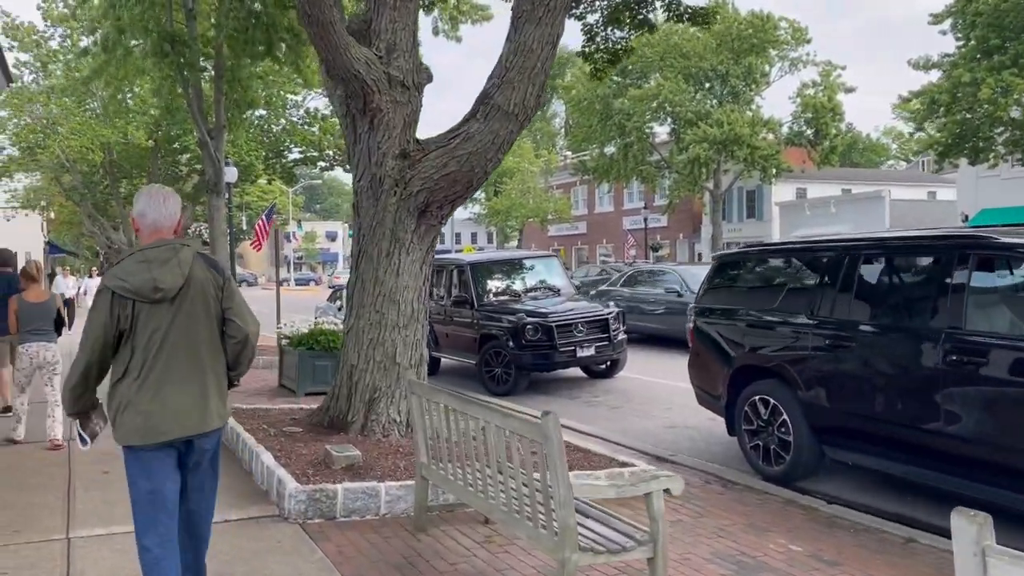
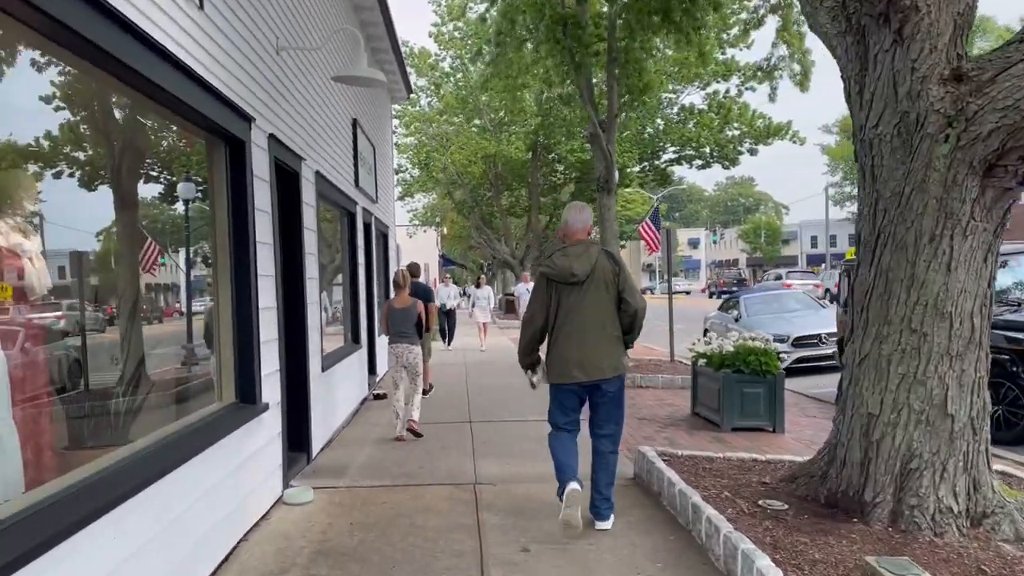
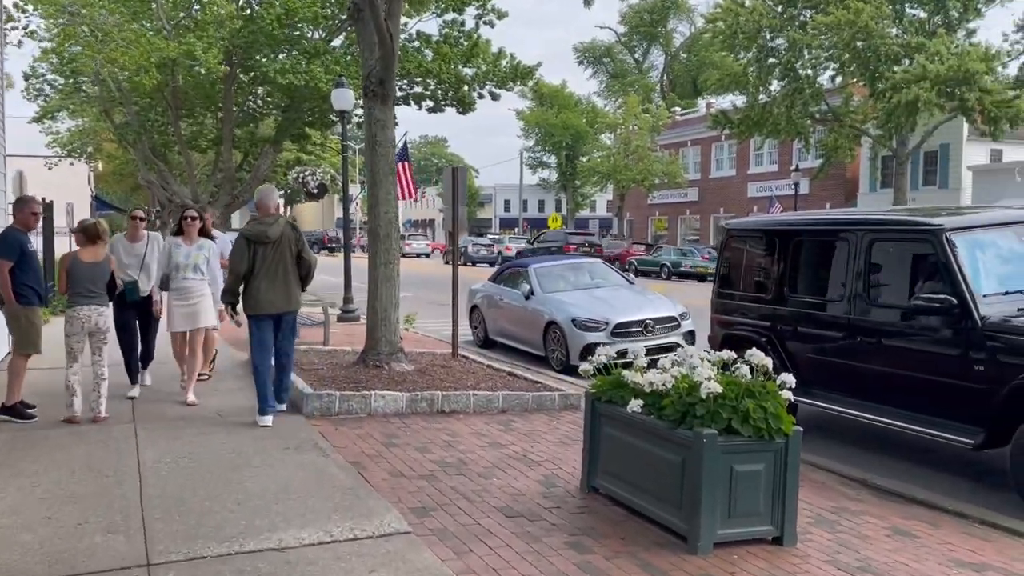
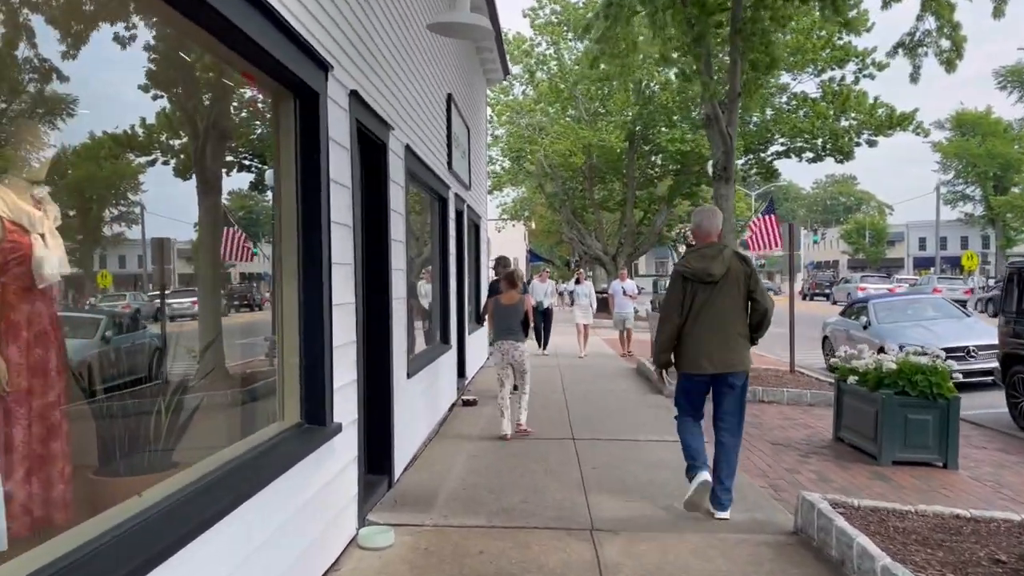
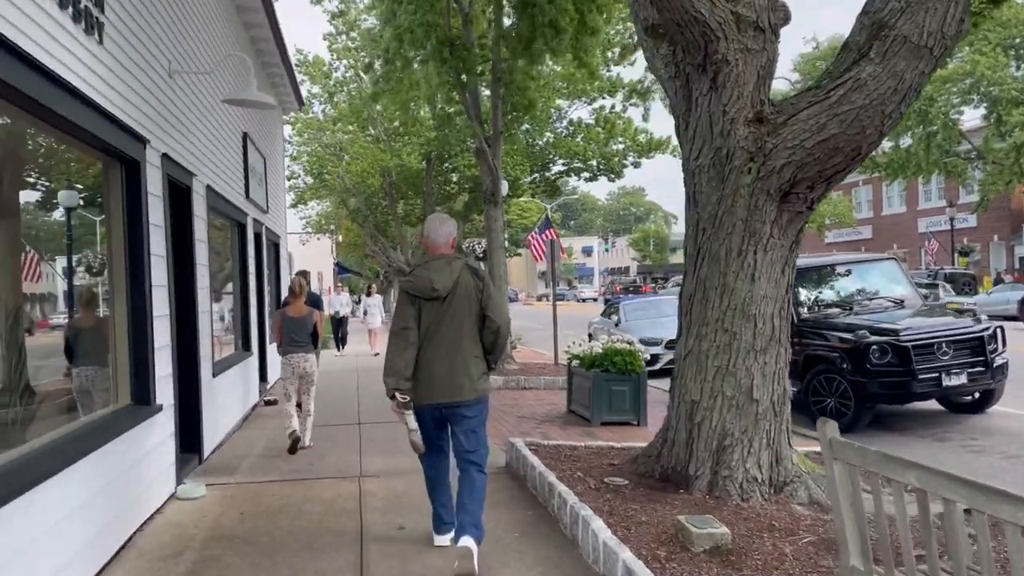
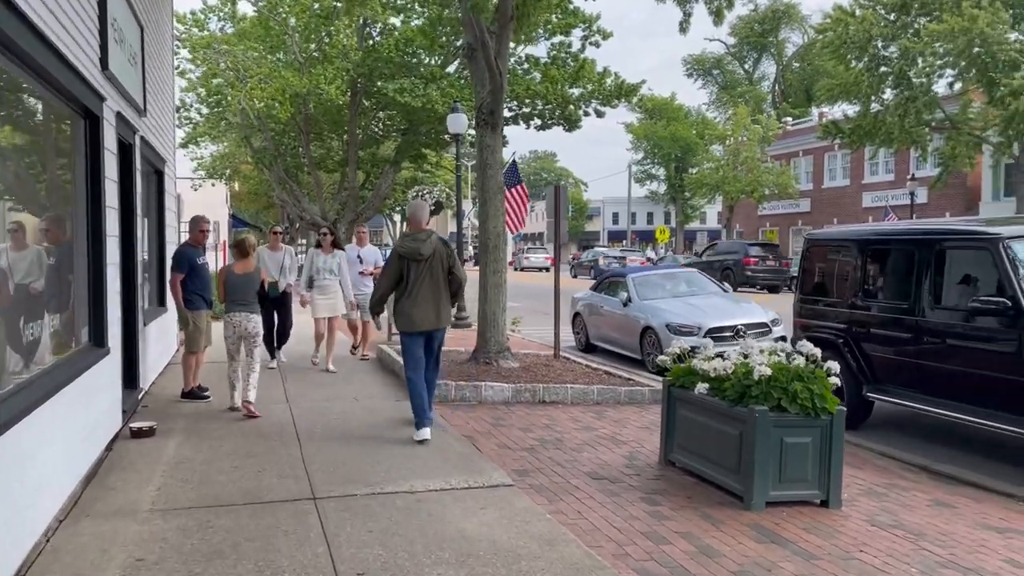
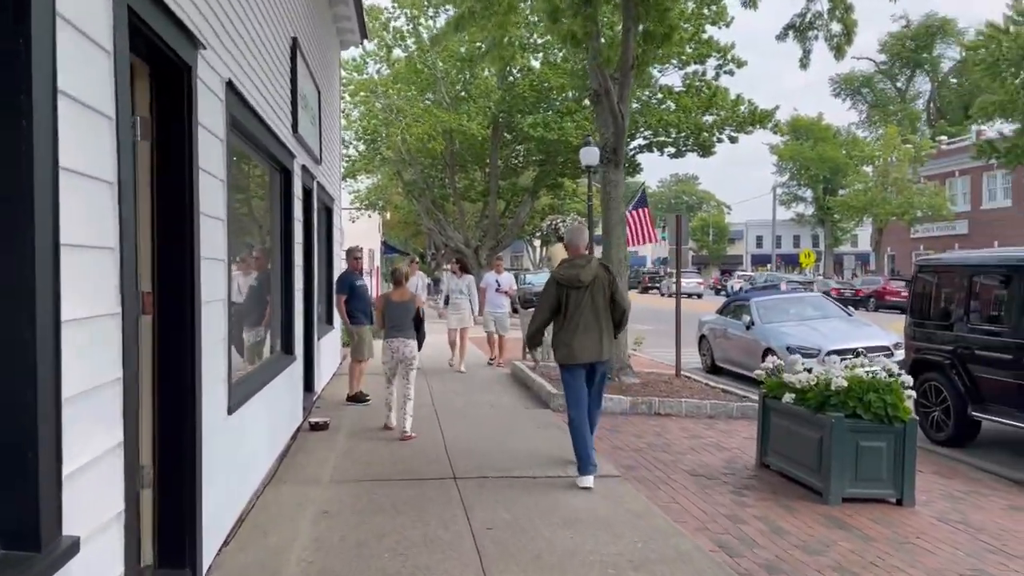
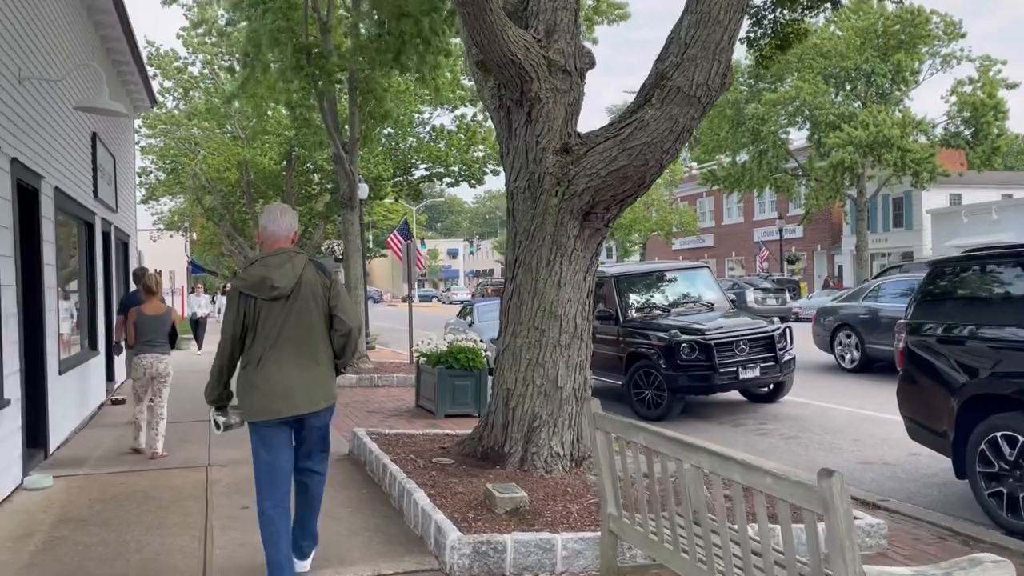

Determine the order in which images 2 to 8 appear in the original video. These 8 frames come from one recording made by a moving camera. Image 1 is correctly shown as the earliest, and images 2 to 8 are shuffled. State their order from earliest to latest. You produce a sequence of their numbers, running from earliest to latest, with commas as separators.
8, 5, 2, 4, 7, 6, 3
